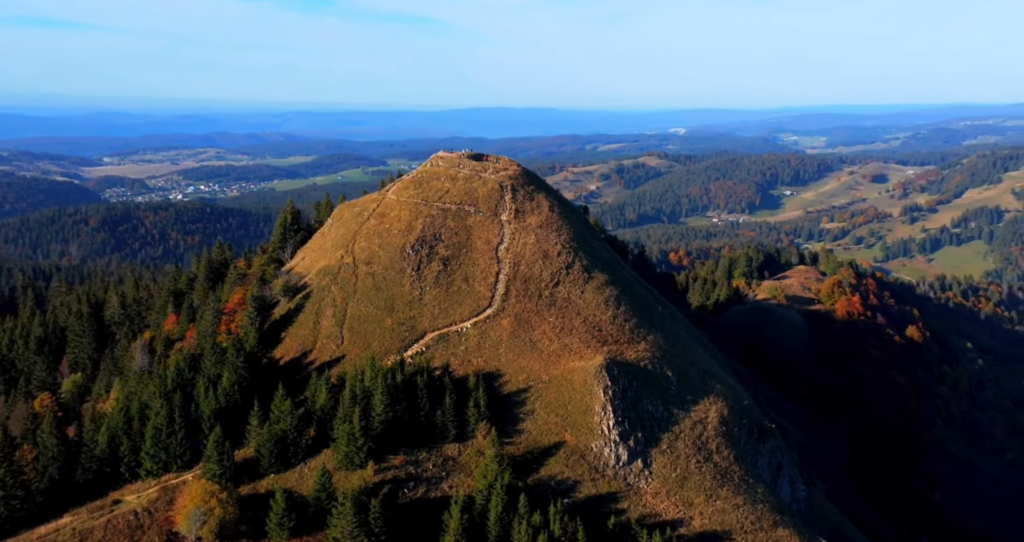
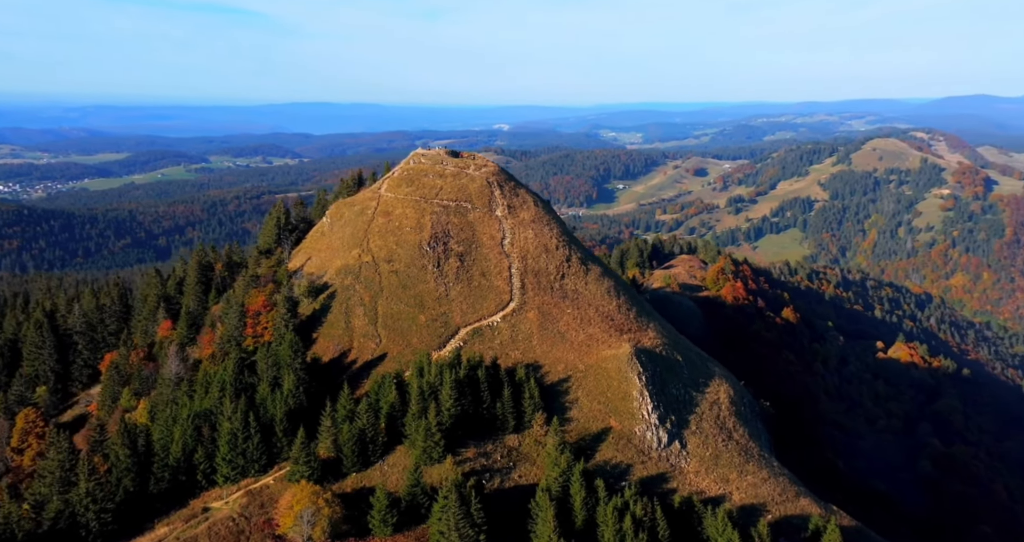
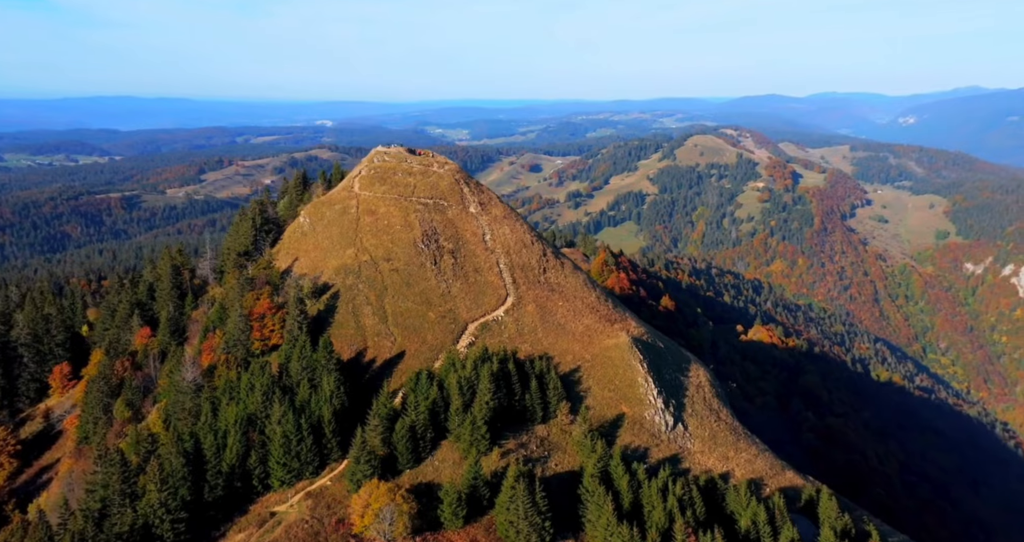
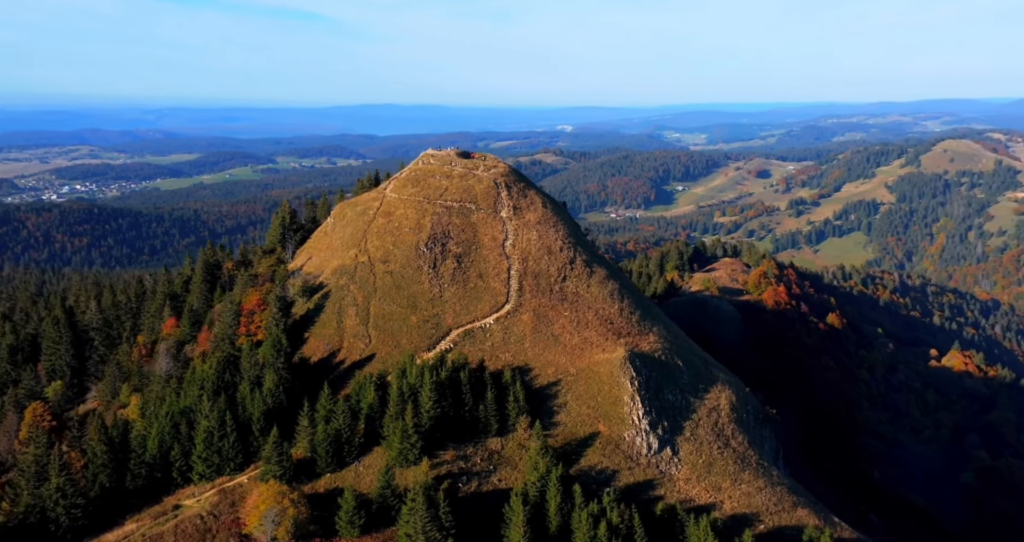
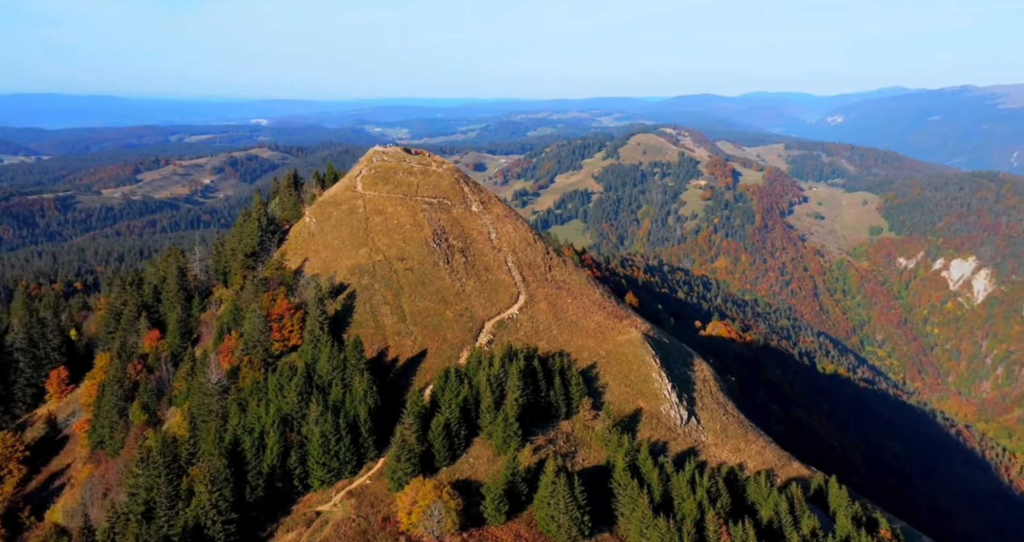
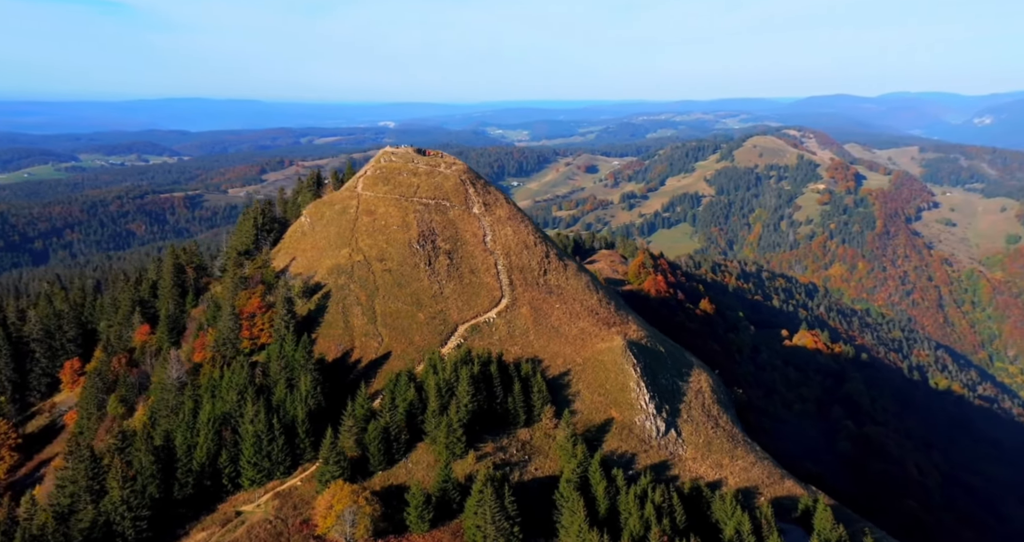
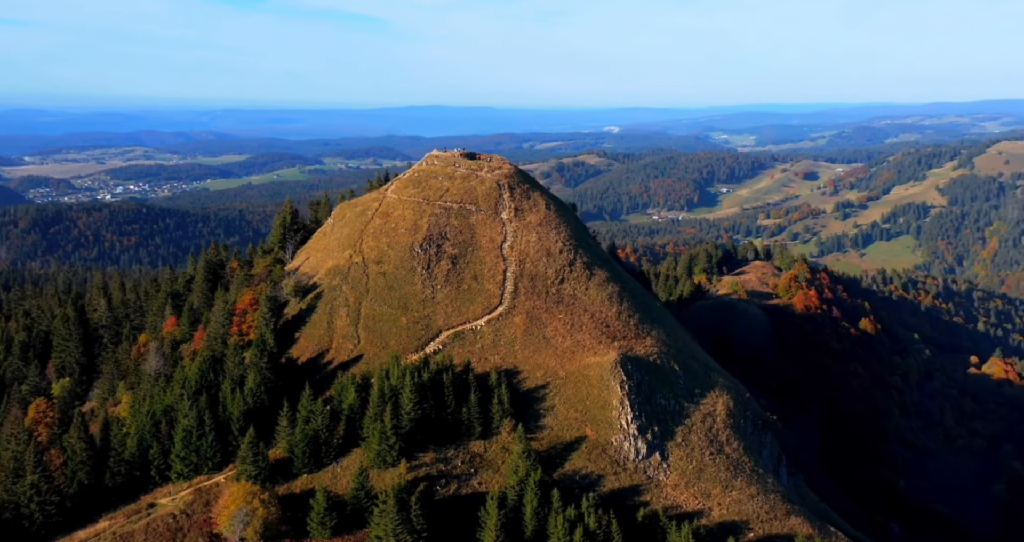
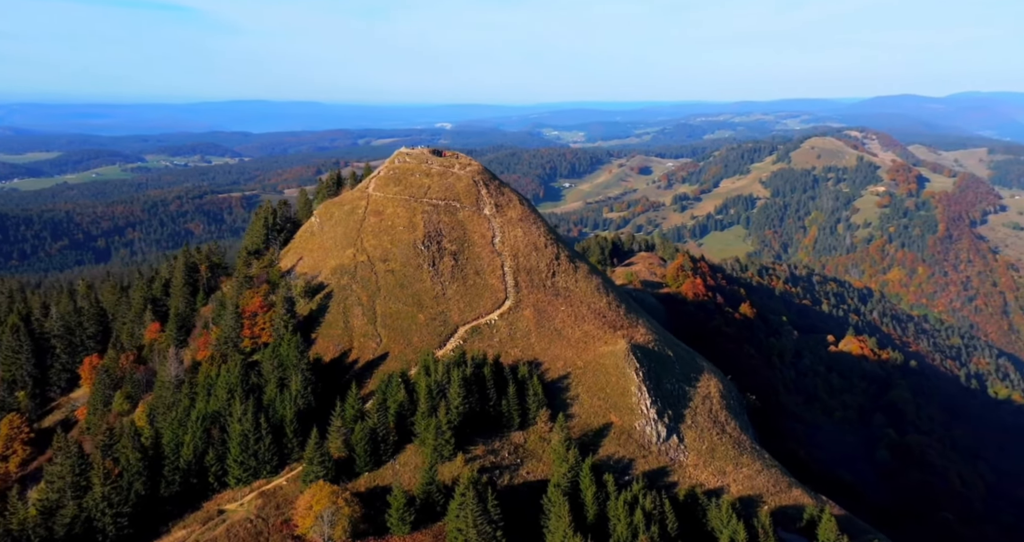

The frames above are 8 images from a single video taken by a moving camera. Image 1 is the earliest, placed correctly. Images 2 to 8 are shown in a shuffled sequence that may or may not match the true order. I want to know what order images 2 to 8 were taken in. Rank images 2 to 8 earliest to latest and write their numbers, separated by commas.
7, 4, 2, 8, 6, 3, 5
